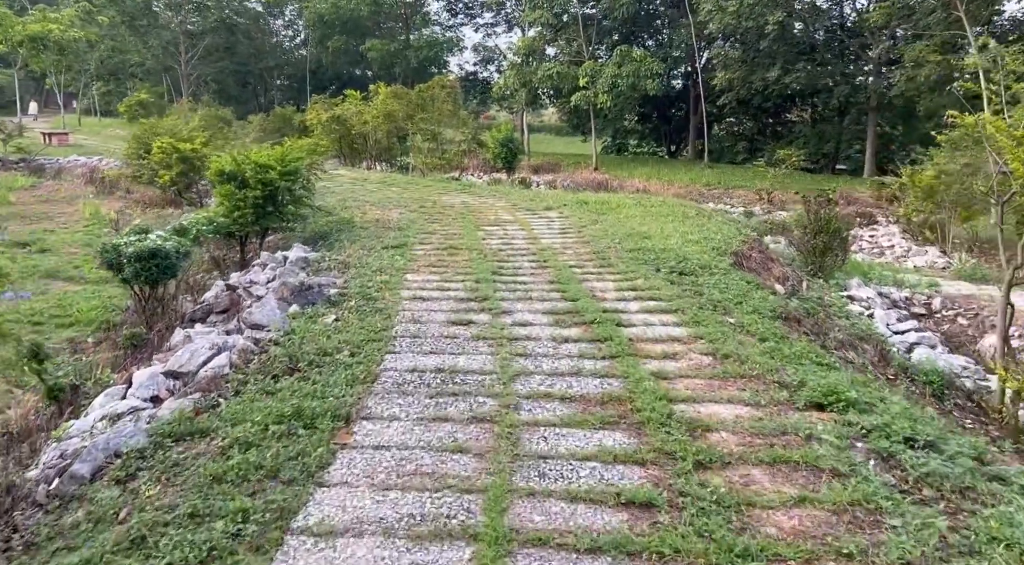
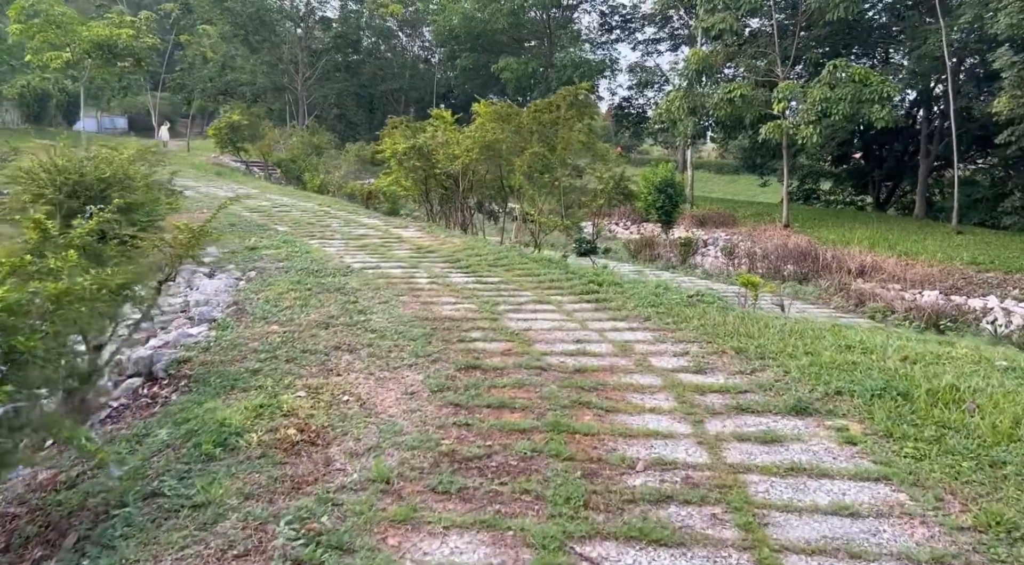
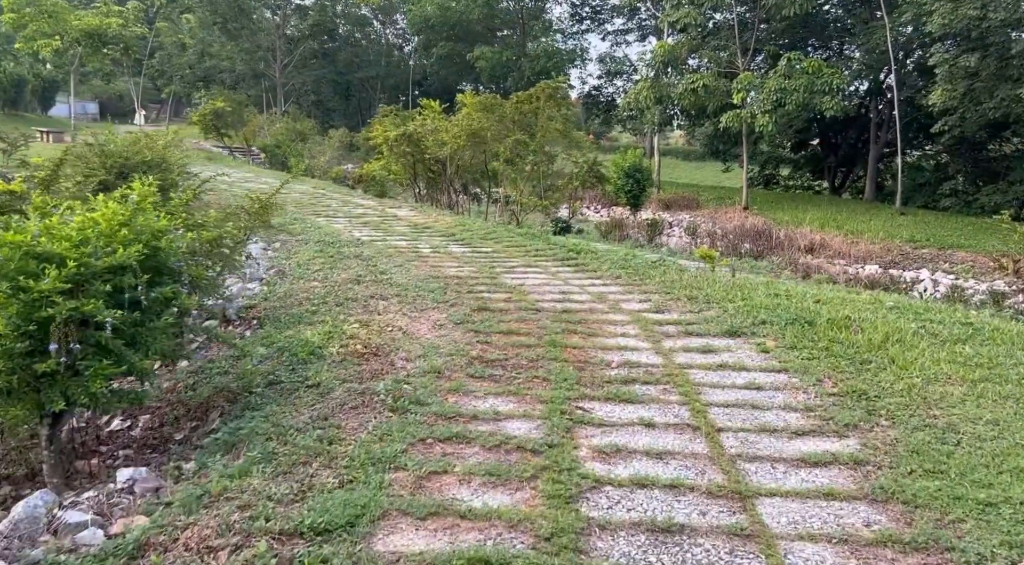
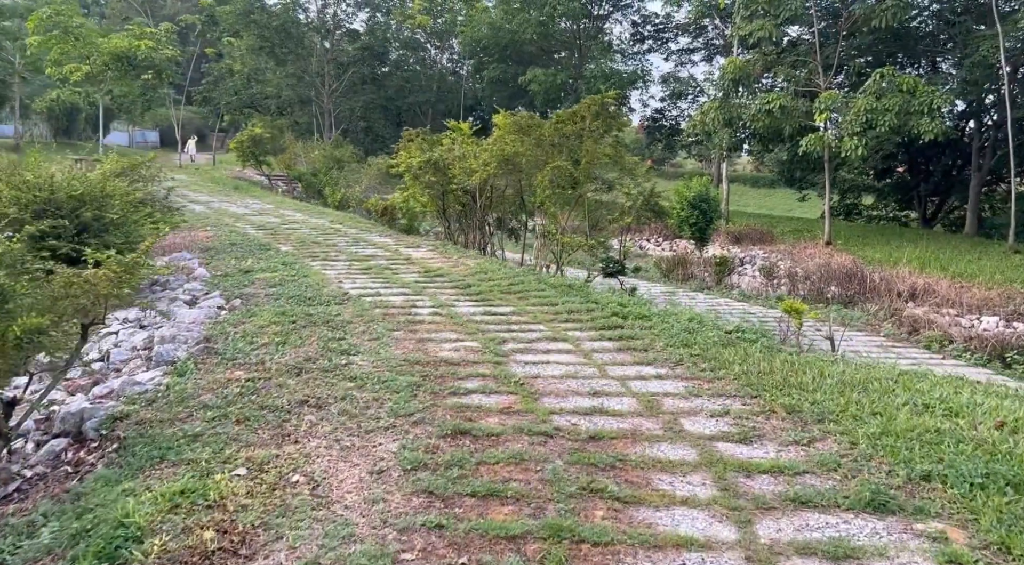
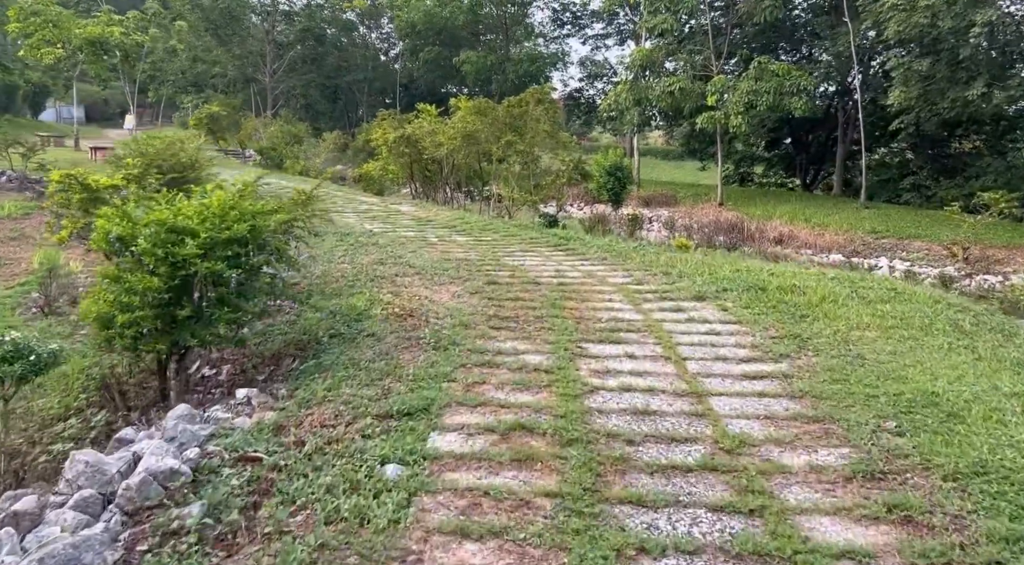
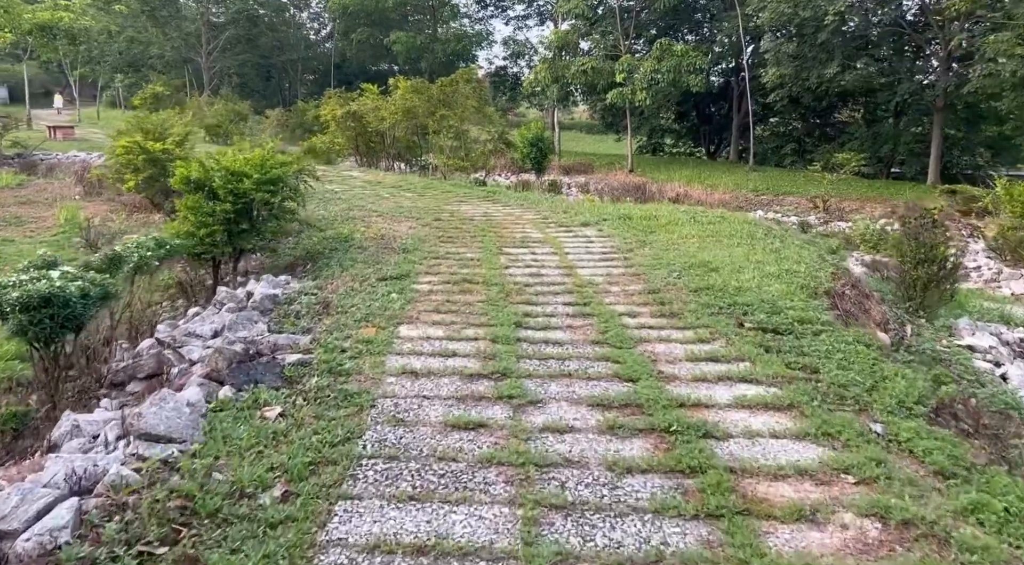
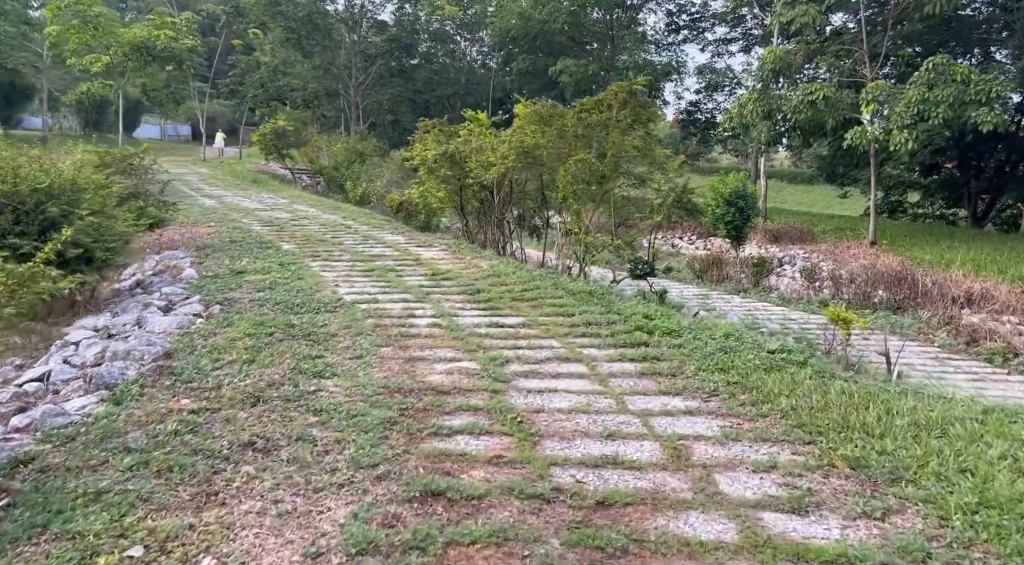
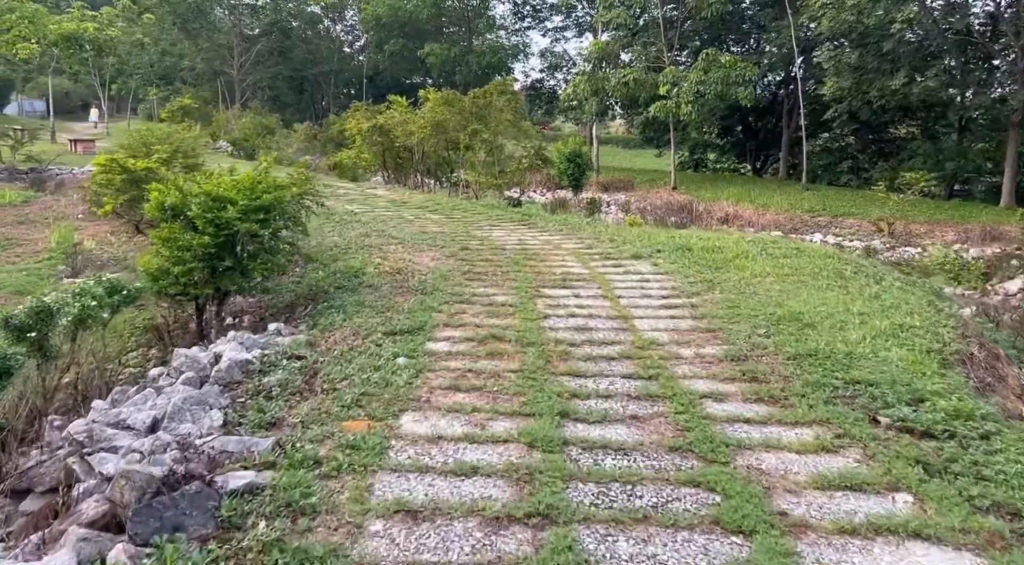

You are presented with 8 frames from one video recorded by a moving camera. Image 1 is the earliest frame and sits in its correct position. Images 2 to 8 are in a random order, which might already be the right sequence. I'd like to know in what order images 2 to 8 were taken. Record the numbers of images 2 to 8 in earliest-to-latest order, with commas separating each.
6, 8, 5, 3, 2, 4, 7
